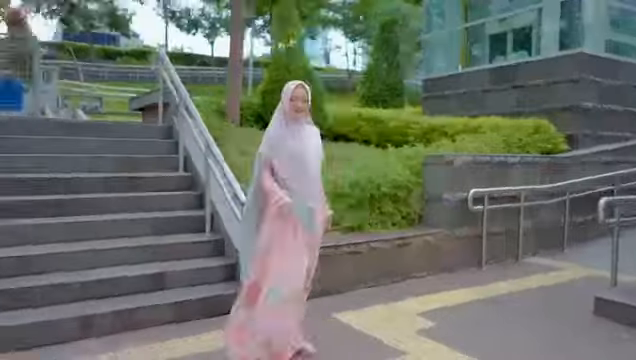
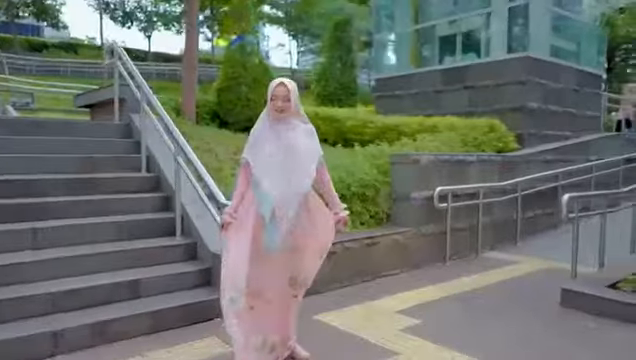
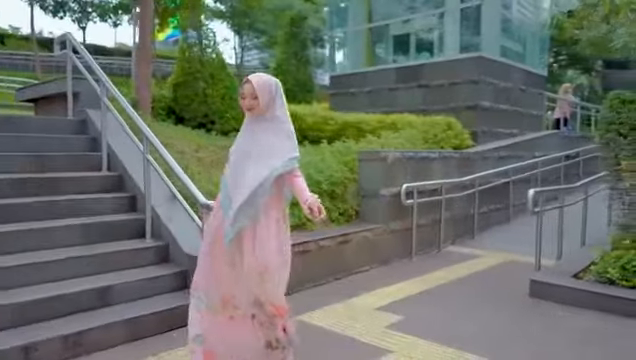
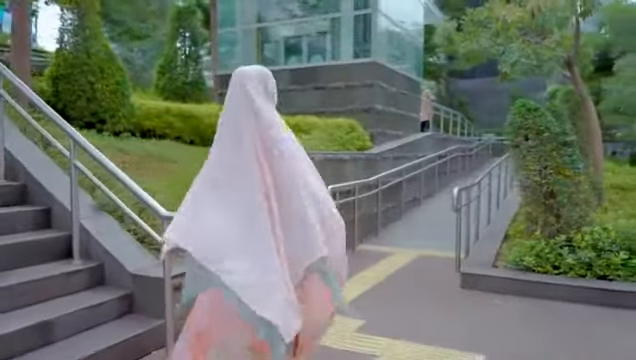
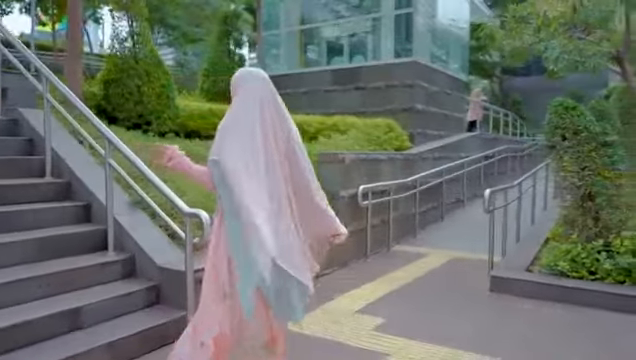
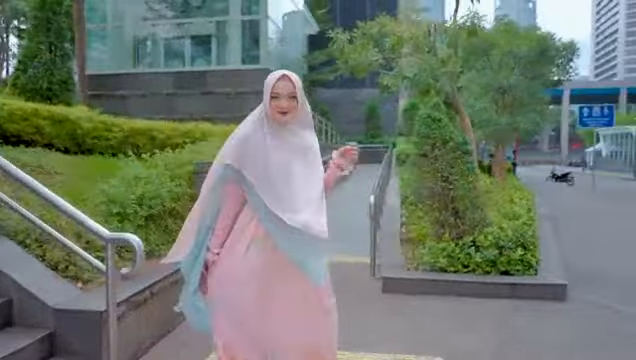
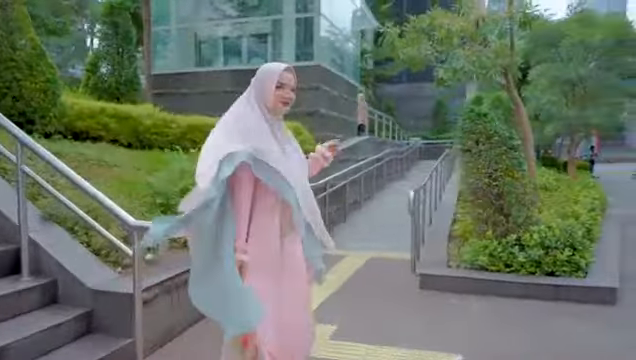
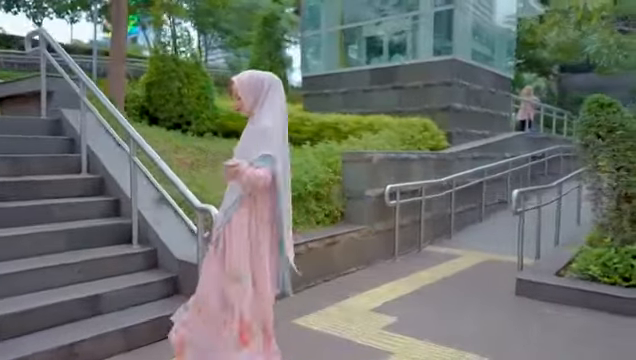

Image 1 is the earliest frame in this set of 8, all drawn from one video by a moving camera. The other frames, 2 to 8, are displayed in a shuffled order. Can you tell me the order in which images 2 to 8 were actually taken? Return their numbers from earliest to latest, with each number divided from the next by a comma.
2, 3, 8, 5, 4, 7, 6
